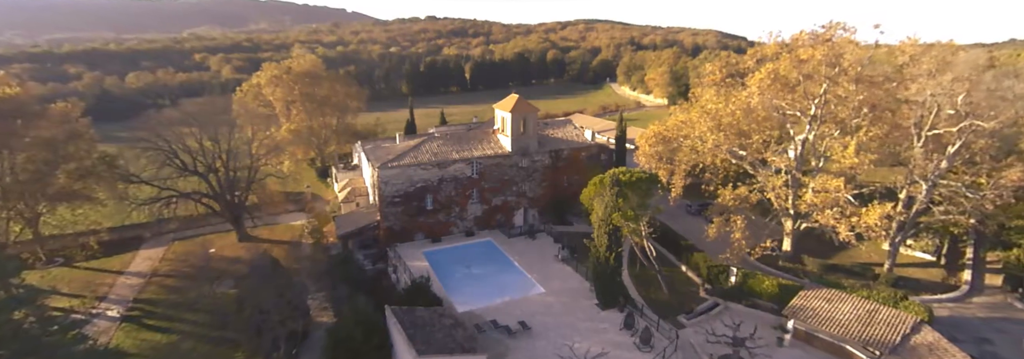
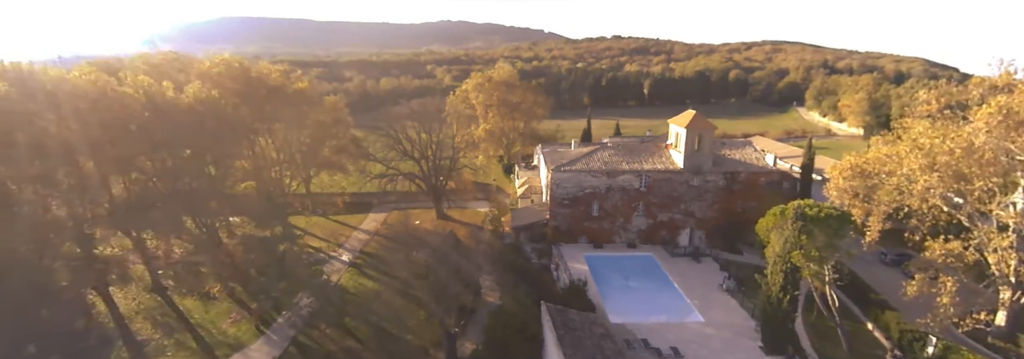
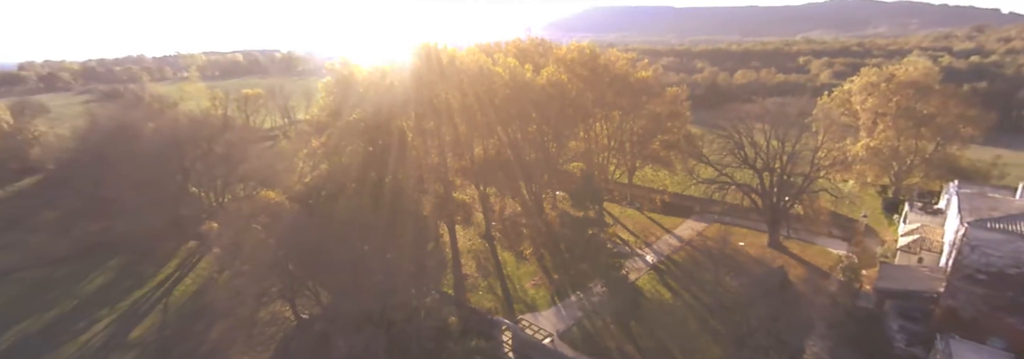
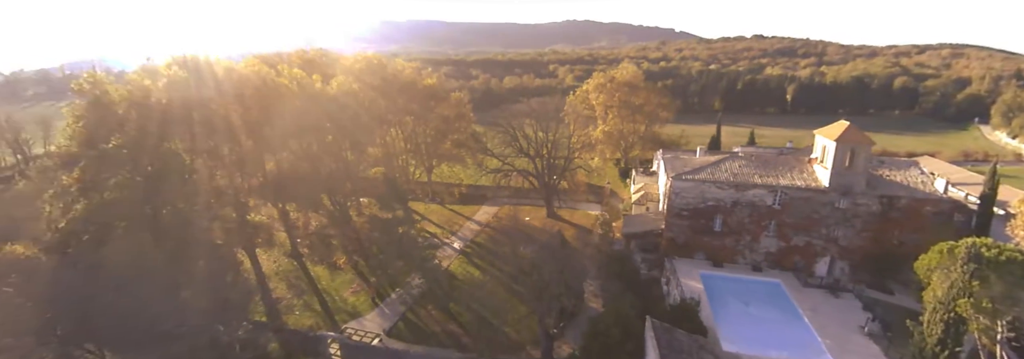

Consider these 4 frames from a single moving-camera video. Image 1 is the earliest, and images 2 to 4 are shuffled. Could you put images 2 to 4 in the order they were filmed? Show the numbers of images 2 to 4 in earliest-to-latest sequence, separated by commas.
2, 4, 3
